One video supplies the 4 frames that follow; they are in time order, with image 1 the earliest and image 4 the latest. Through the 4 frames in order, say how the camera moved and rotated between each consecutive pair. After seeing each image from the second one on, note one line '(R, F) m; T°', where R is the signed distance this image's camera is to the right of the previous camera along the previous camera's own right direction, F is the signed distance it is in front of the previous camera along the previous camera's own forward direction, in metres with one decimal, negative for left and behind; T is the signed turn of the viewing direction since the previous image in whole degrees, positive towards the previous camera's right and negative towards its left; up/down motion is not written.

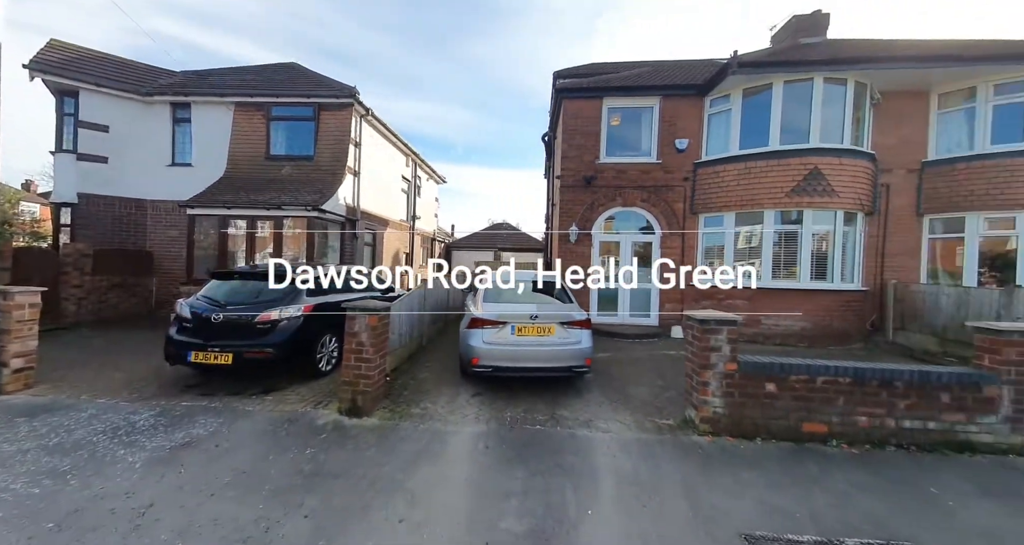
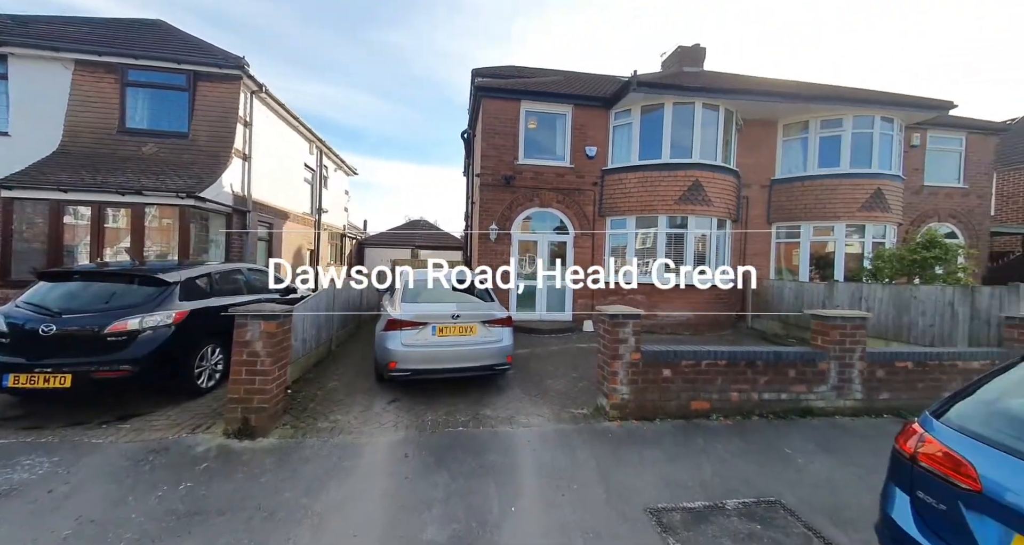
(0.0, +0.1) m; +13°
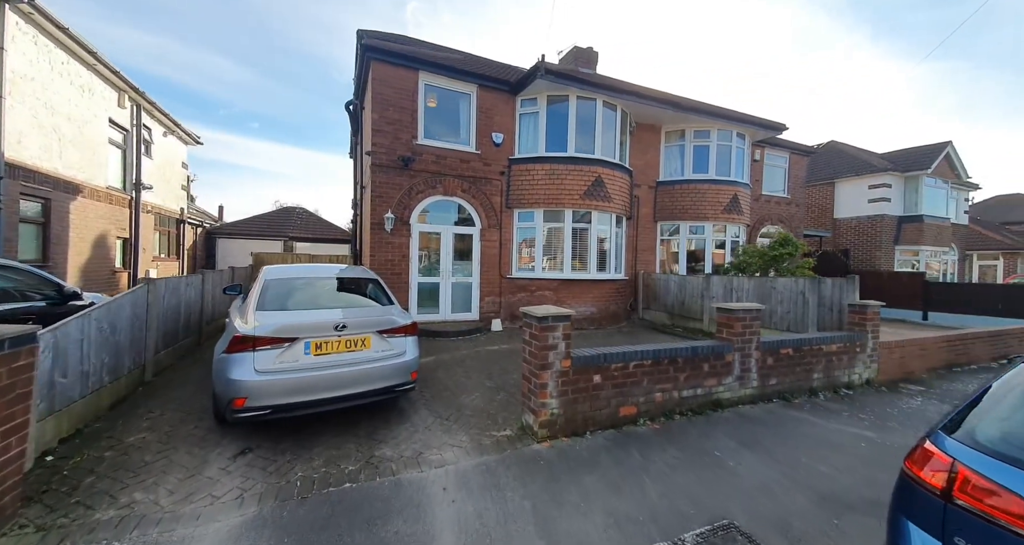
(-0.1, +0.9) m; +16°
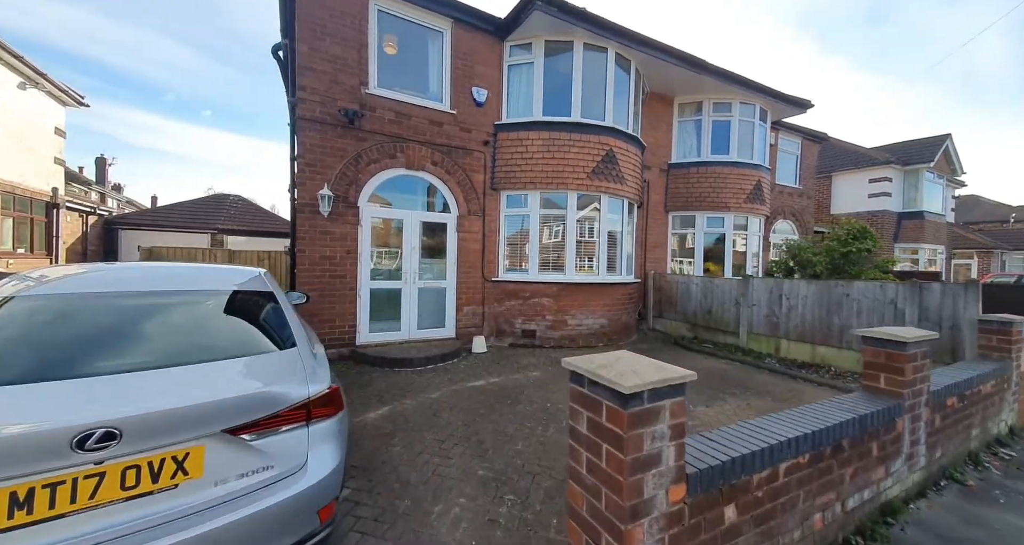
(-0.3, +2.2) m; +5°
